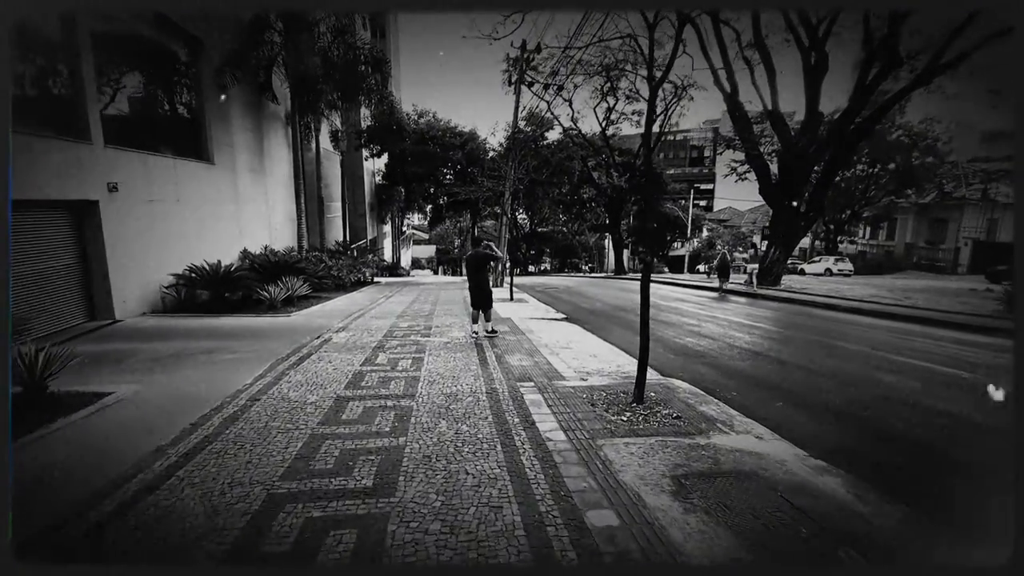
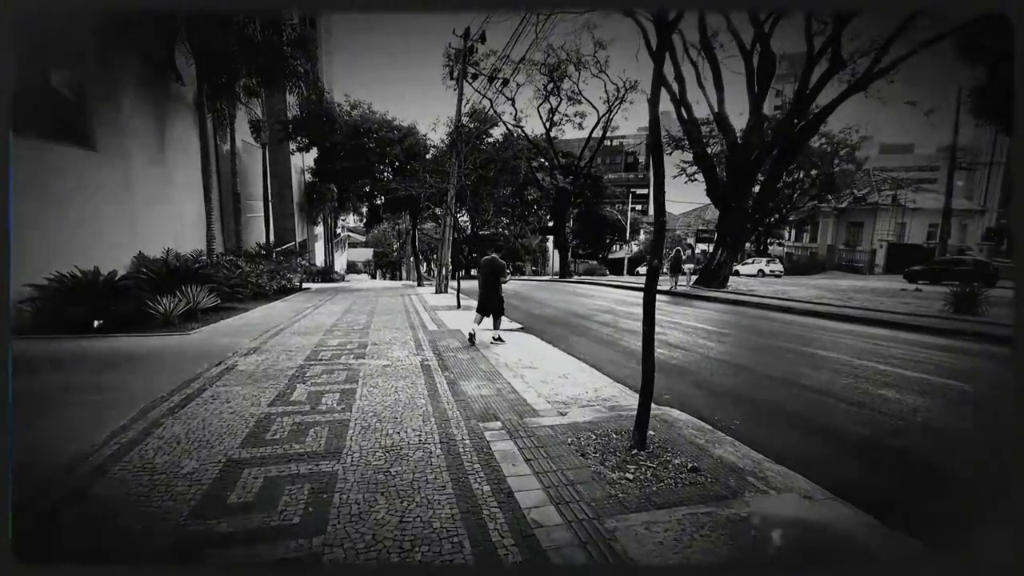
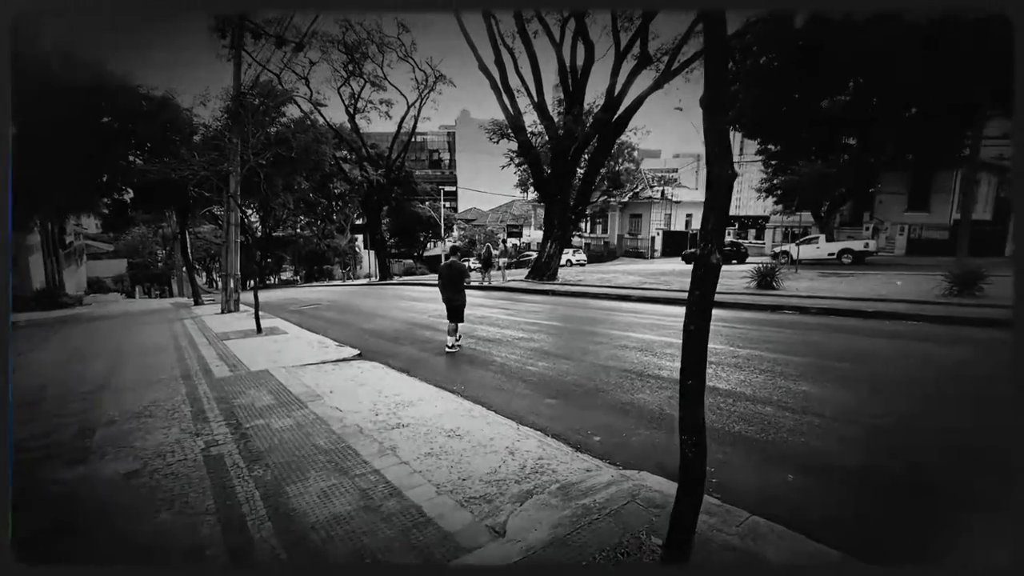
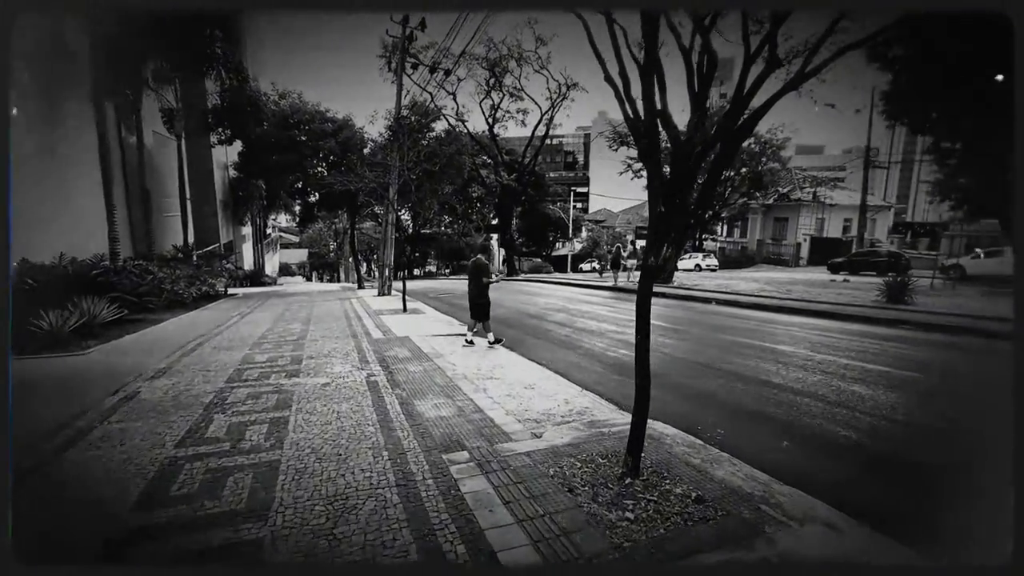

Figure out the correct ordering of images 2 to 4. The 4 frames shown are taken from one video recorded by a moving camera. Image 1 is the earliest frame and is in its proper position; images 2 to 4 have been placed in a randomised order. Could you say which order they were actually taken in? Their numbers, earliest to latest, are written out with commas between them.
2, 4, 3
